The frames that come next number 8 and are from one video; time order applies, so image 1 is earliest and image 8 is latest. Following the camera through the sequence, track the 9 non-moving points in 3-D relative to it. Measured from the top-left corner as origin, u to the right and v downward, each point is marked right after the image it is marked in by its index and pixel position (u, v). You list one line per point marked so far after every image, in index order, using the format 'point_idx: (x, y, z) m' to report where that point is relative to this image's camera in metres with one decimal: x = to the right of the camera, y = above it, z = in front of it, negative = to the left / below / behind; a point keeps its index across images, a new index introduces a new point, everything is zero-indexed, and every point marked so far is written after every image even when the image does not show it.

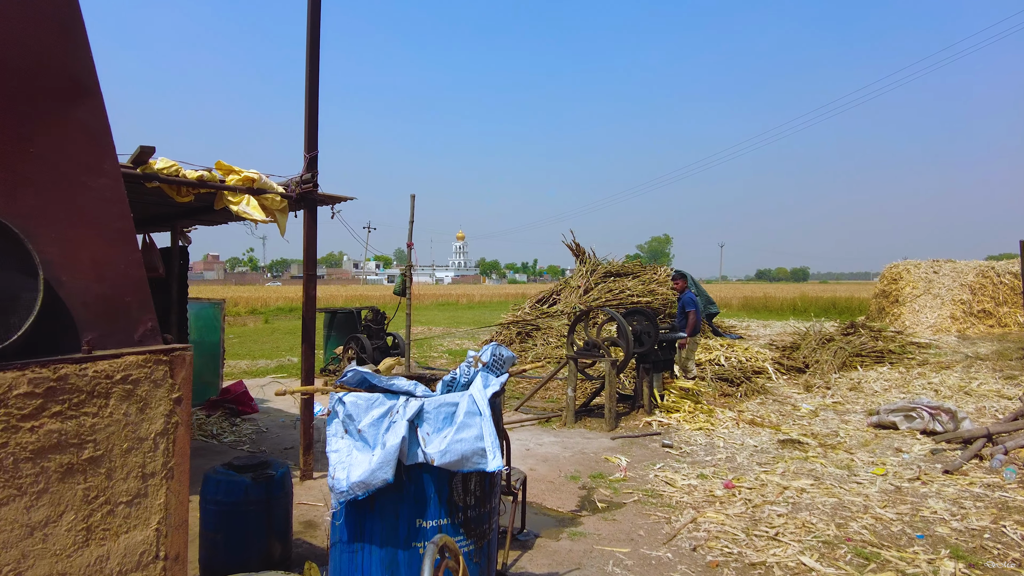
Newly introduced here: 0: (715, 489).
0: (+1.7, -1.7, +5.8) m
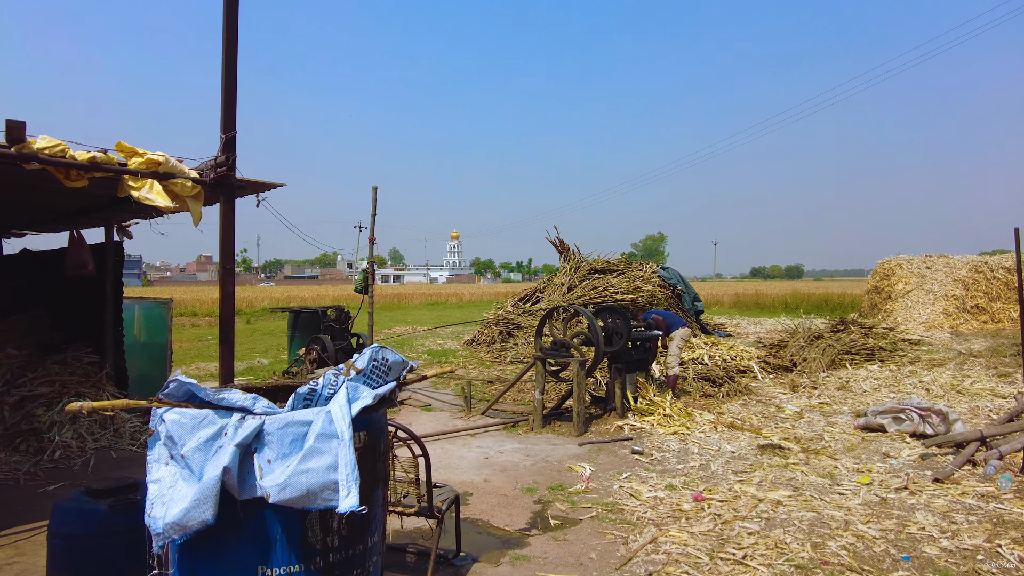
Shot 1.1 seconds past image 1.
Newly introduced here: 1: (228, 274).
0: (+1.3, -1.7, +5.2) m
1: (-2.0, +0.1, +4.8) m
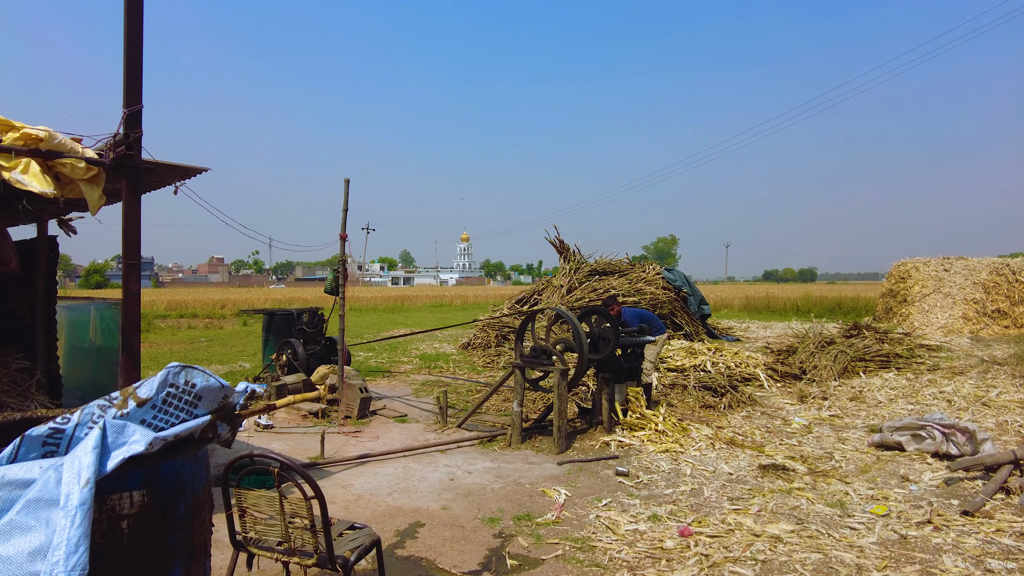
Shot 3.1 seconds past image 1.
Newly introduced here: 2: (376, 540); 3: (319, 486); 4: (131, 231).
0: (+1.0, -1.7, +4.5) m
1: (-2.3, +0.1, +4.1) m
2: (-0.6, -1.2, +3.1) m
3: (-0.8, -0.8, +2.7) m
4: (-2.3, +0.3, +4.1) m
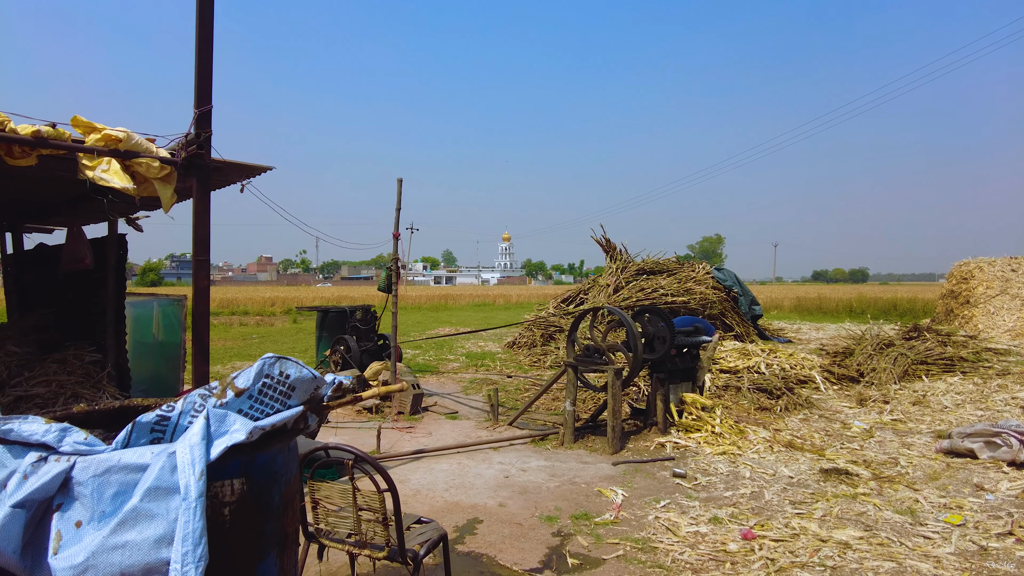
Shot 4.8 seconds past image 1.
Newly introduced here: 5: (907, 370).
0: (+1.4, -1.7, +4.4) m
1: (-2.0, +0.1, +4.2) m
2: (-0.3, -1.1, +3.1) m
3: (-0.5, -0.8, +2.7) m
4: (-2.0, +0.4, +4.2) m
5: (+6.6, -1.4, +11.1) m
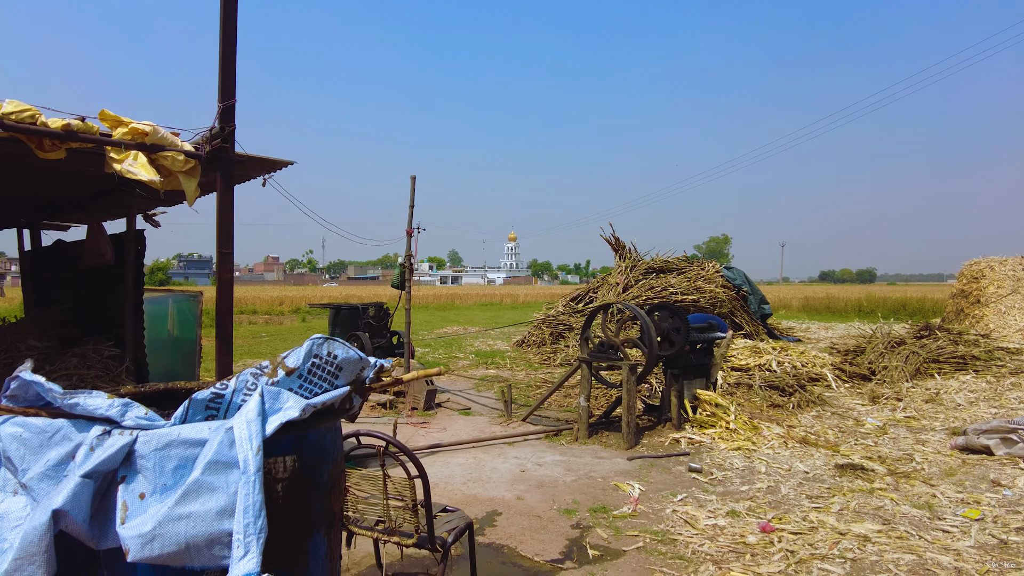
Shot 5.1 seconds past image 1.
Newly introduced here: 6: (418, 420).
0: (+1.6, -1.6, +4.4) m
1: (-1.8, +0.2, +4.3) m
2: (-0.2, -1.1, +3.1) m
3: (-0.4, -0.7, +2.7) m
4: (-1.8, +0.4, +4.2) m
5: (+6.8, -1.3, +11.1) m
6: (-1.1, -1.5, +7.8) m
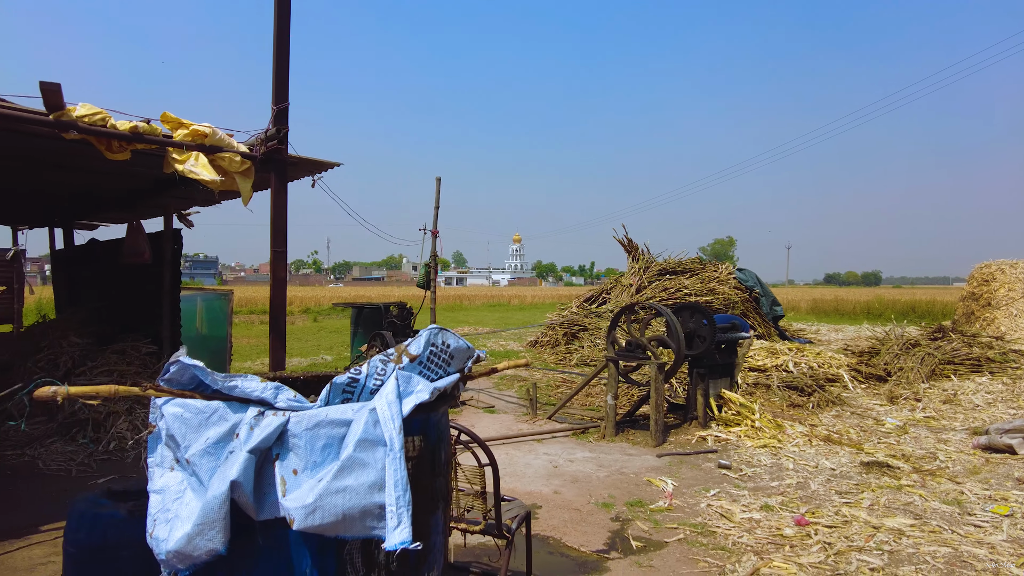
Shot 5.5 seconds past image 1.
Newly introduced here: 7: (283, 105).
0: (+1.8, -1.6, +4.5) m
1: (-1.5, +0.2, +4.4) m
2: (+0.1, -1.1, +3.3) m
3: (-0.1, -0.7, +2.9) m
4: (-1.5, +0.4, +4.4) m
5: (+7.1, -1.4, +11.2) m
6: (-0.8, -1.5, +7.9) m
7: (-1.5, +1.2, +4.4) m
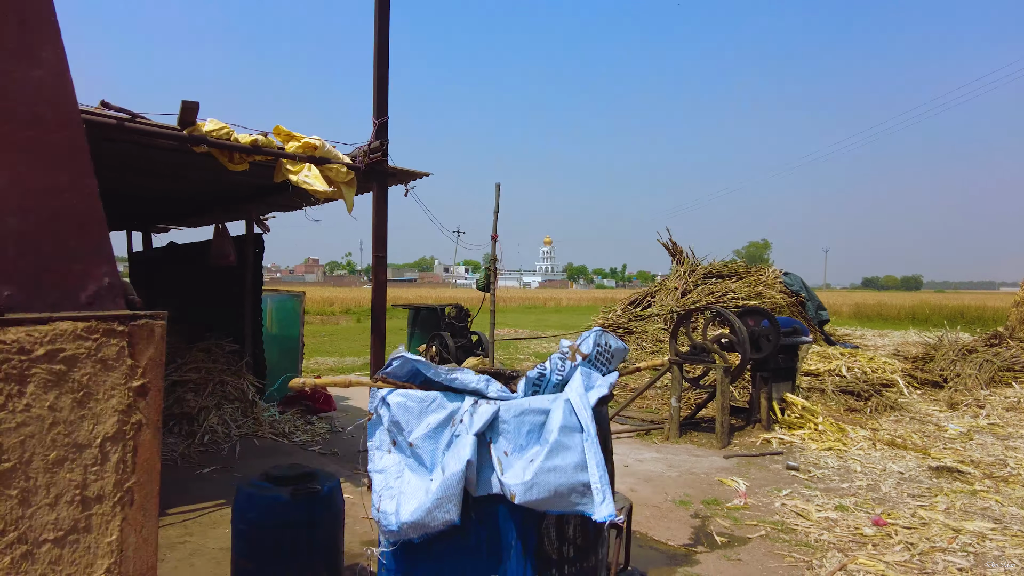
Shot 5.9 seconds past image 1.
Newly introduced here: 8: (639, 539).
0: (+2.4, -1.7, +4.7) m
1: (-0.9, +0.2, +4.7) m
2: (+0.6, -1.1, +3.5) m
3: (+0.4, -0.7, +3.1) m
4: (-0.9, +0.4, +4.6) m
5: (+8.0, -1.5, +11.0) m
6: (0.0, -1.6, +8.2) m
7: (-0.9, +1.2, +4.7) m
8: (+0.8, -1.6, +4.4) m
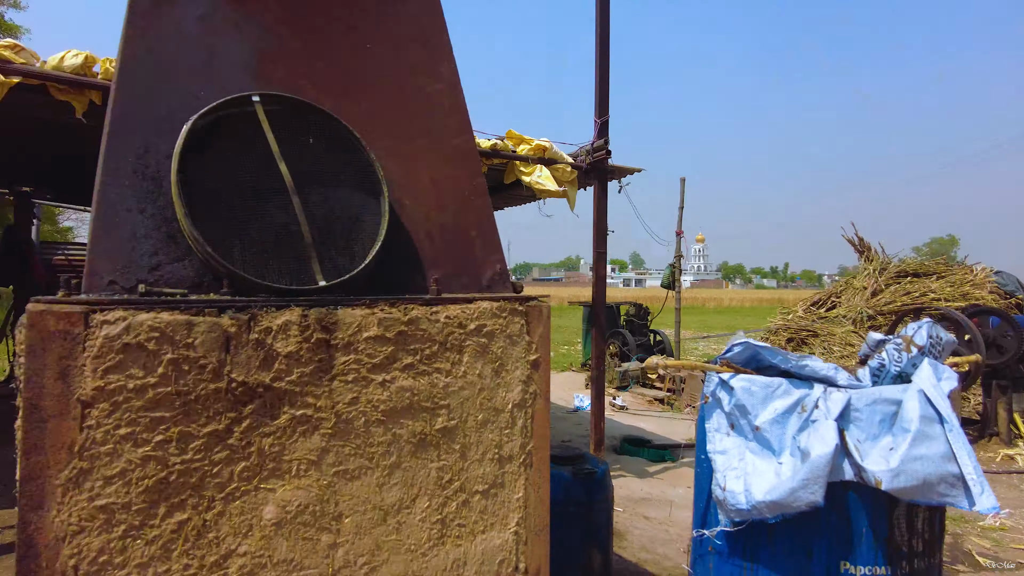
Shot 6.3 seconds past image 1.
0: (+3.9, -1.6, +4.0) m
1: (+0.6, +0.2, +4.8) m
2: (+1.9, -1.1, +3.3) m
3: (+1.6, -0.7, +2.9) m
4: (+0.6, +0.5, +4.8) m
5: (+10.7, -1.5, +9.1) m
6: (+2.3, -1.5, +8.0) m
7: (+0.7, +1.2, +4.8) m
8: (+2.3, -1.6, +4.1) m
